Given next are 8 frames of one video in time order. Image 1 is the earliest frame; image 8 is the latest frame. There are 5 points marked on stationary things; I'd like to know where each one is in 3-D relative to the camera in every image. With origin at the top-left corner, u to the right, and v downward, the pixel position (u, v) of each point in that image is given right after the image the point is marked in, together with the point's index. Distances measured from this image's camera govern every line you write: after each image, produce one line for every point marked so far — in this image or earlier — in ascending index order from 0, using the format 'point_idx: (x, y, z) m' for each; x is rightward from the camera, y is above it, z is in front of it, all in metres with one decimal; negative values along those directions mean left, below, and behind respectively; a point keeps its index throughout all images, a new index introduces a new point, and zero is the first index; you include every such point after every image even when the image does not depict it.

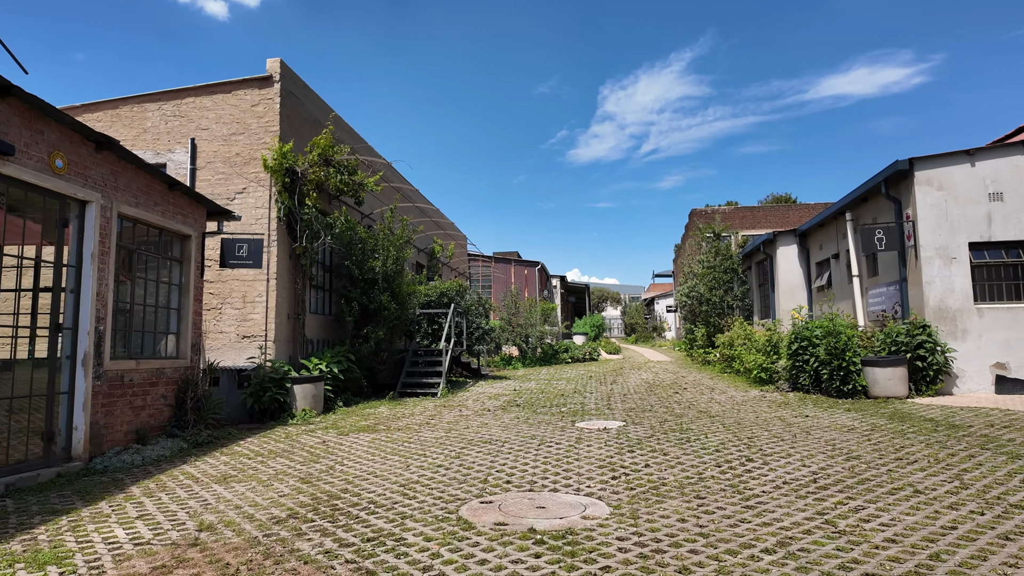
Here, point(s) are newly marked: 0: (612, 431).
0: (+1.0, -1.4, +6.2) m
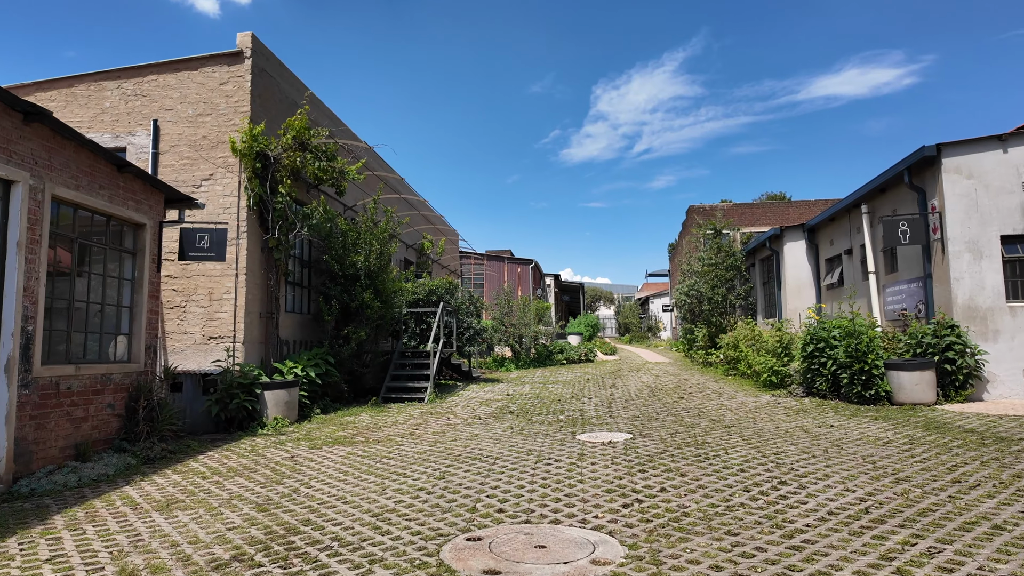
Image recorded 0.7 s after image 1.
0: (+0.9, -1.3, +5.5) m
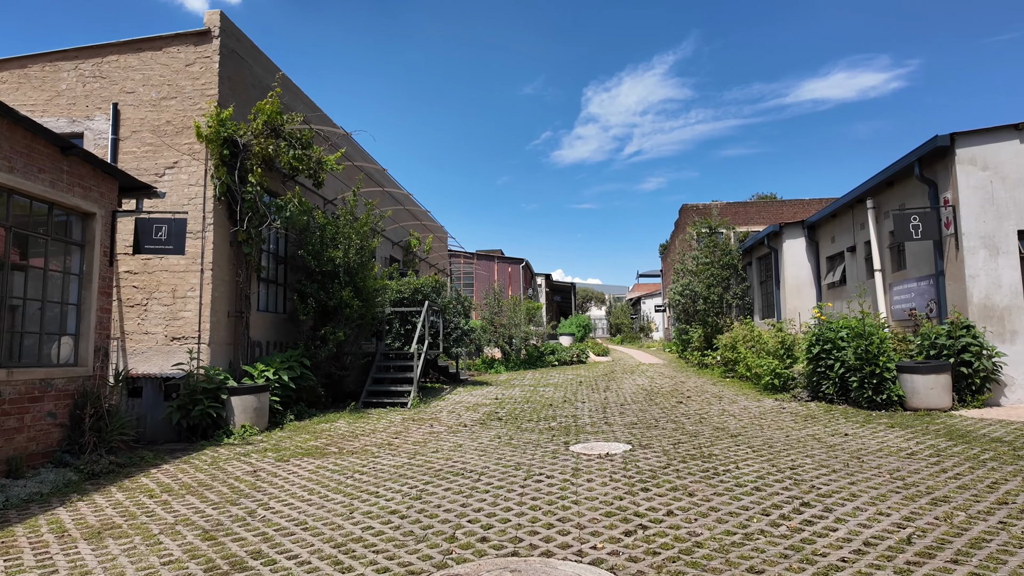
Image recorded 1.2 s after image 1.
0: (+0.8, -1.3, +5.0) m
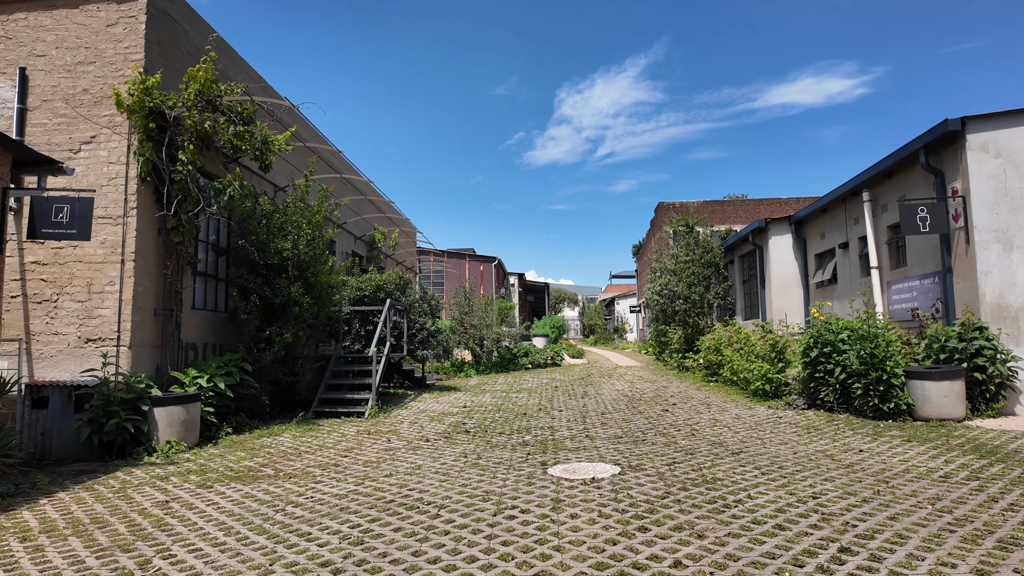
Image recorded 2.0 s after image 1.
0: (+0.6, -1.3, +4.2) m
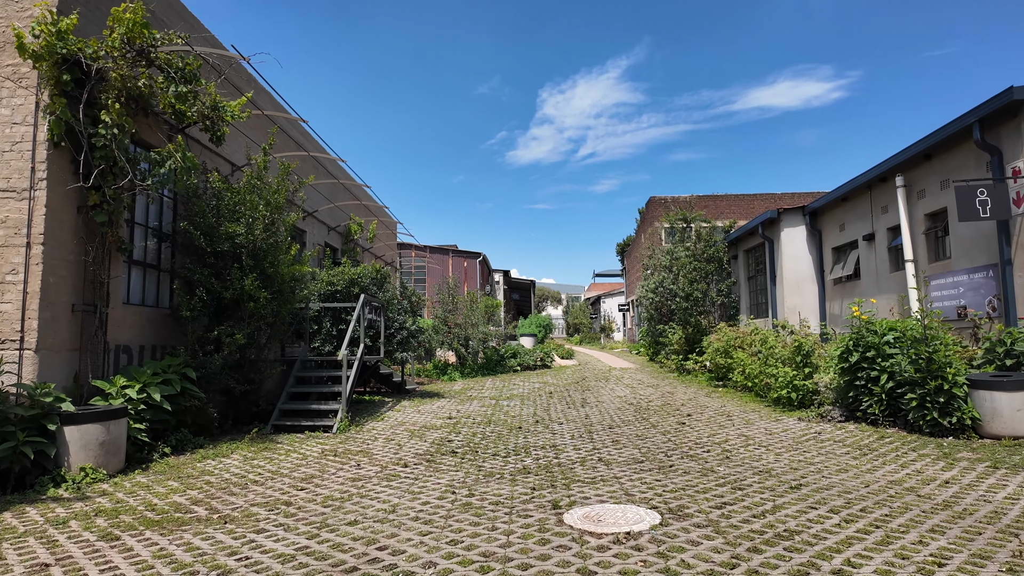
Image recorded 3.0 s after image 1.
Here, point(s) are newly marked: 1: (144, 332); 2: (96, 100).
0: (+0.6, -1.2, +3.1) m
1: (-3.6, -0.4, +6.3) m
2: (-3.5, +1.6, +5.4) m
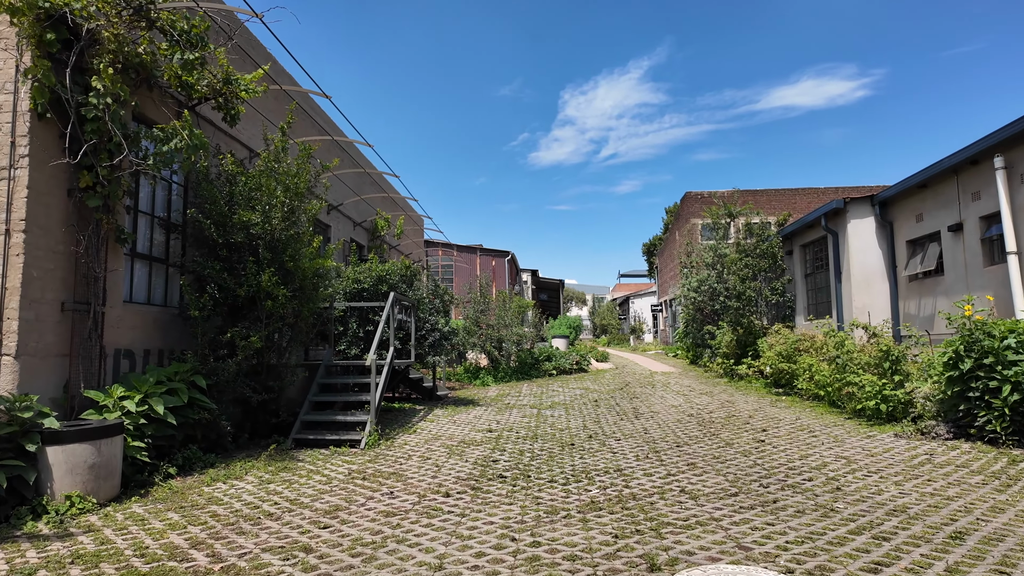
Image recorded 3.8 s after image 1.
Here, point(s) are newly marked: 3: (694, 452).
0: (+1.0, -1.2, +2.2) m
1: (-3.1, -0.4, +5.6) m
2: (-3.0, +1.6, +4.7) m
3: (+1.5, -1.4, +5.4) m
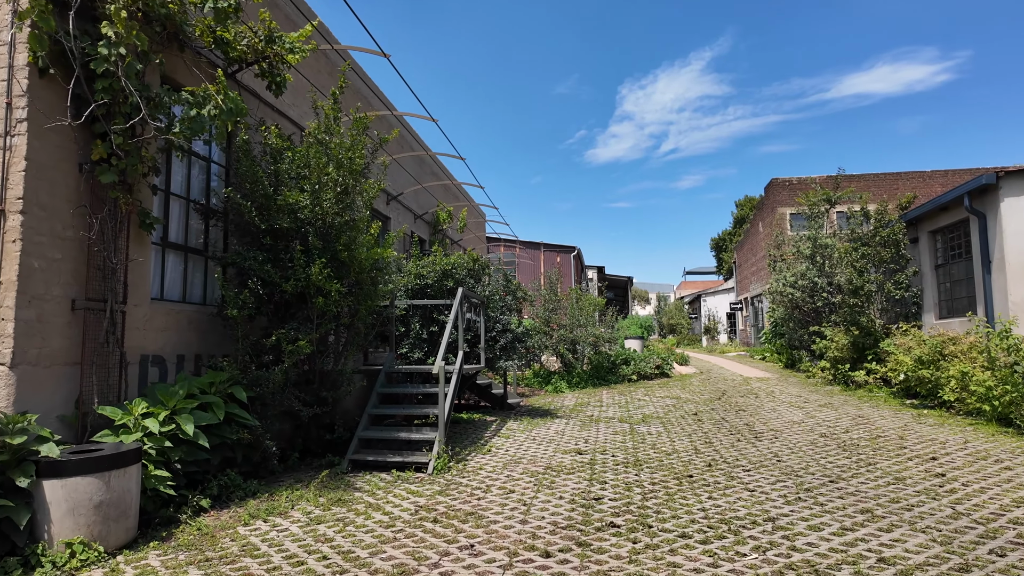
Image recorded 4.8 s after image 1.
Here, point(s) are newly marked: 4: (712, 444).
0: (+1.4, -1.1, +1.0) m
1: (-2.4, -0.4, +4.8) m
2: (-2.4, +1.6, +3.8) m
3: (+2.2, -1.3, +4.1) m
4: (+1.8, -1.4, +5.8) m
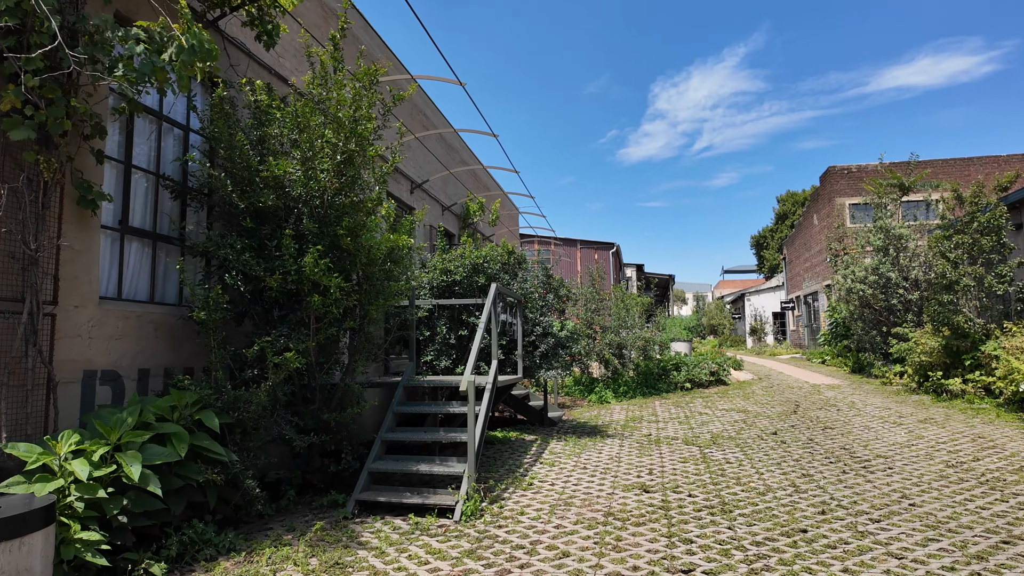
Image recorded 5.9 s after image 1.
0: (+1.5, -1.0, -0.1) m
1: (-2.1, -0.3, +3.8) m
2: (-2.2, +1.7, +2.8) m
3: (+2.5, -1.2, +2.9) m
4: (+2.1, -1.4, +4.6) m
